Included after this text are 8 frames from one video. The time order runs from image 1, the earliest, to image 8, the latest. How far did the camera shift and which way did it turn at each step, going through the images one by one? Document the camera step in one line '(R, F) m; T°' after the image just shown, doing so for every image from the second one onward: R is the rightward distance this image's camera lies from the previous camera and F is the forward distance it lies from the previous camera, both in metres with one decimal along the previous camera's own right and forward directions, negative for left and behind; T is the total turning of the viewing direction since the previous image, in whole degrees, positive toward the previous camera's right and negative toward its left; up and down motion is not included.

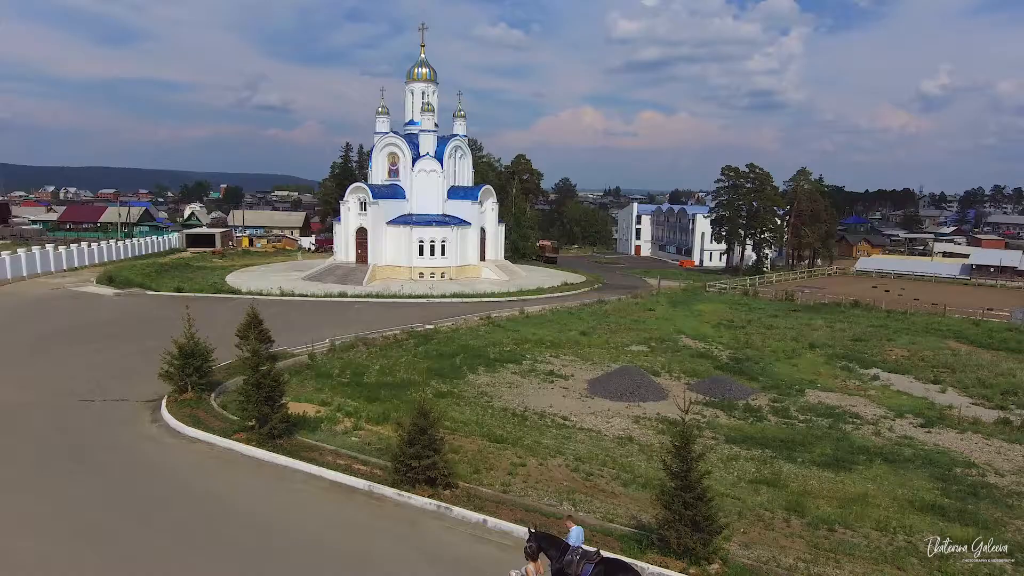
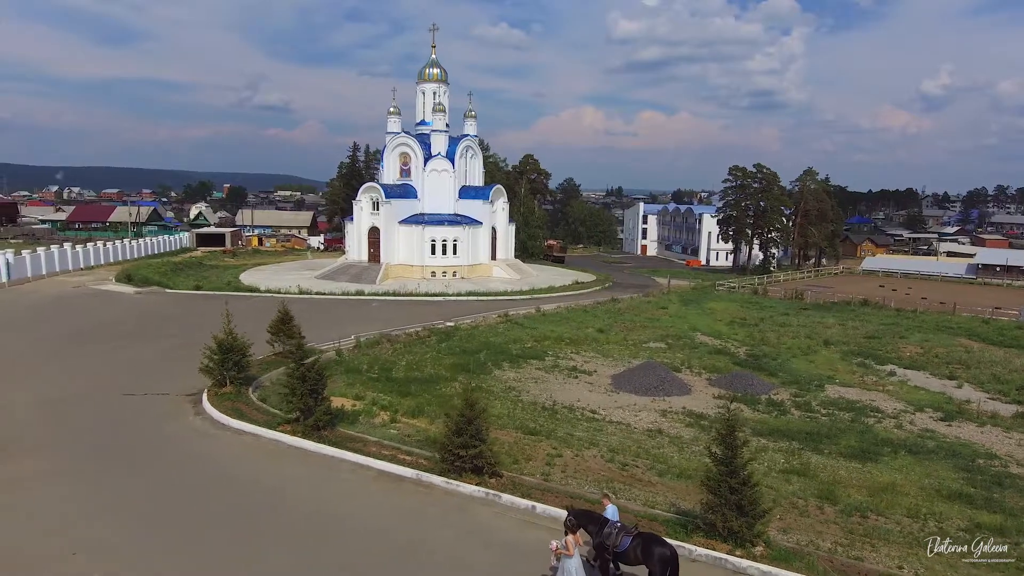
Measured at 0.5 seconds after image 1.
(-0.5, -0.3) m; 0°
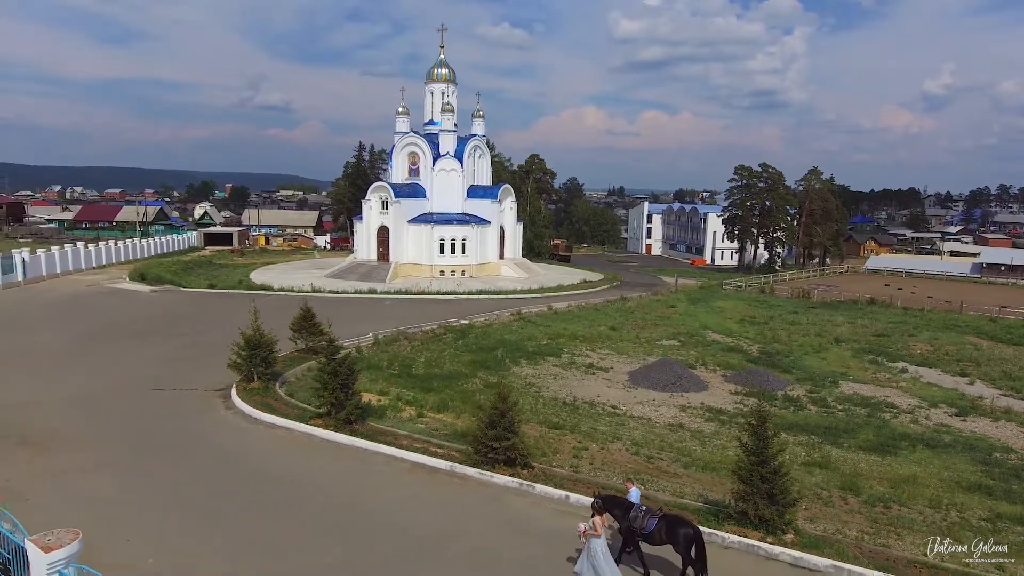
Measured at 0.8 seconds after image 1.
(-0.4, -0.2) m; 0°
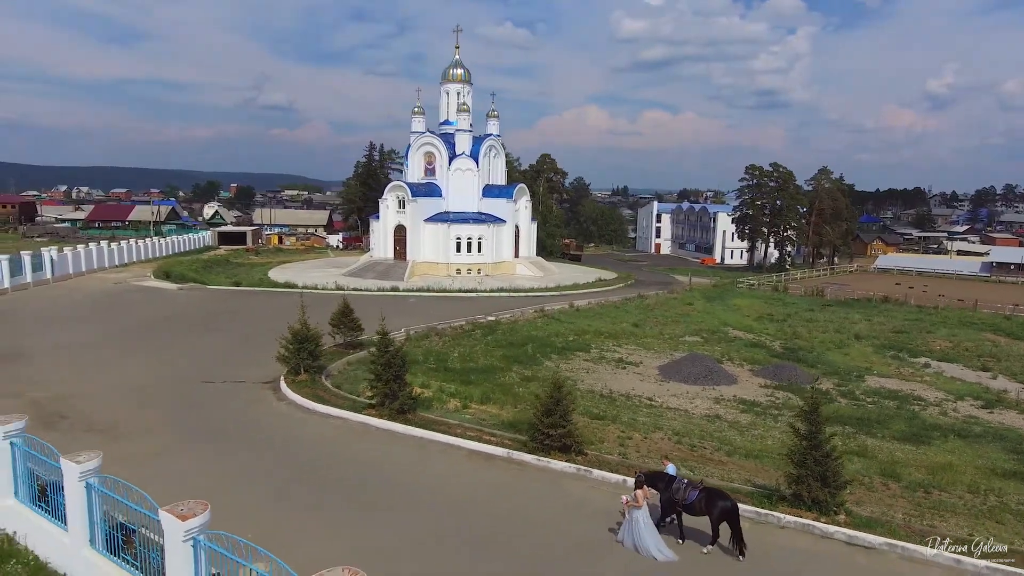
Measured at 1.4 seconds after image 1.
(-0.6, -0.4) m; 0°
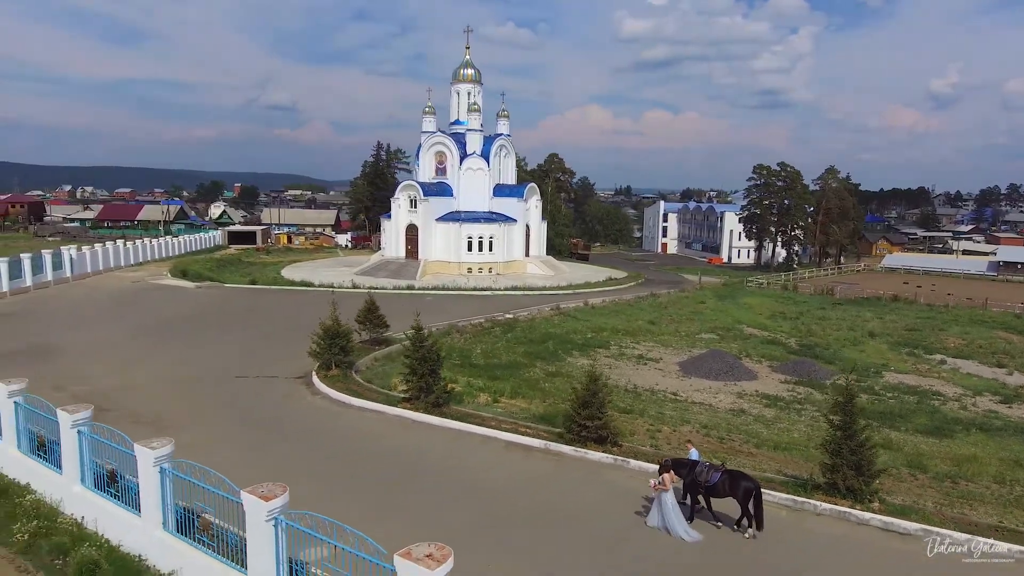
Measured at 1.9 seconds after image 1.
(-0.4, -0.2) m; 0°
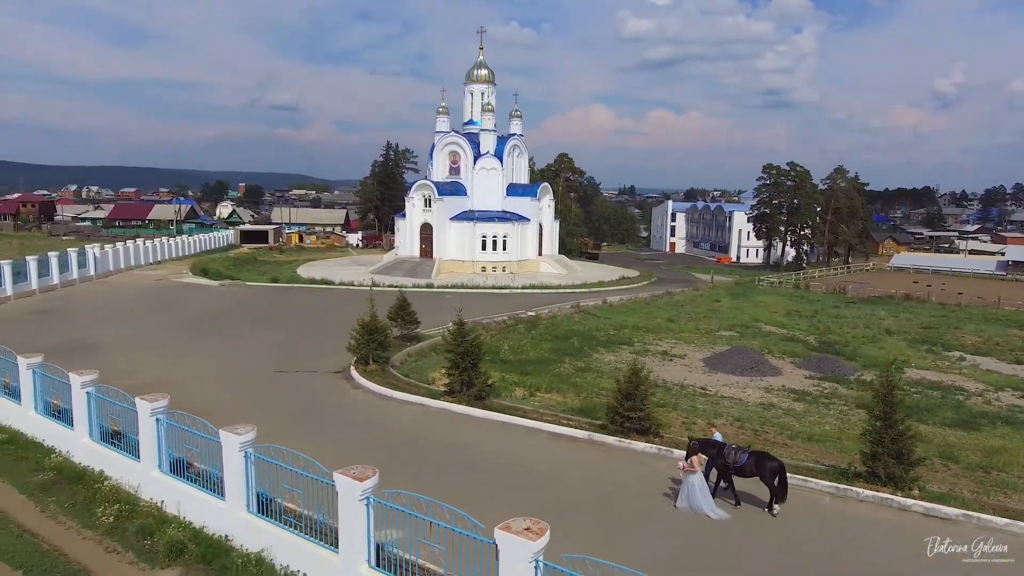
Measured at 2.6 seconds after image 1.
(-0.5, -0.3) m; 0°
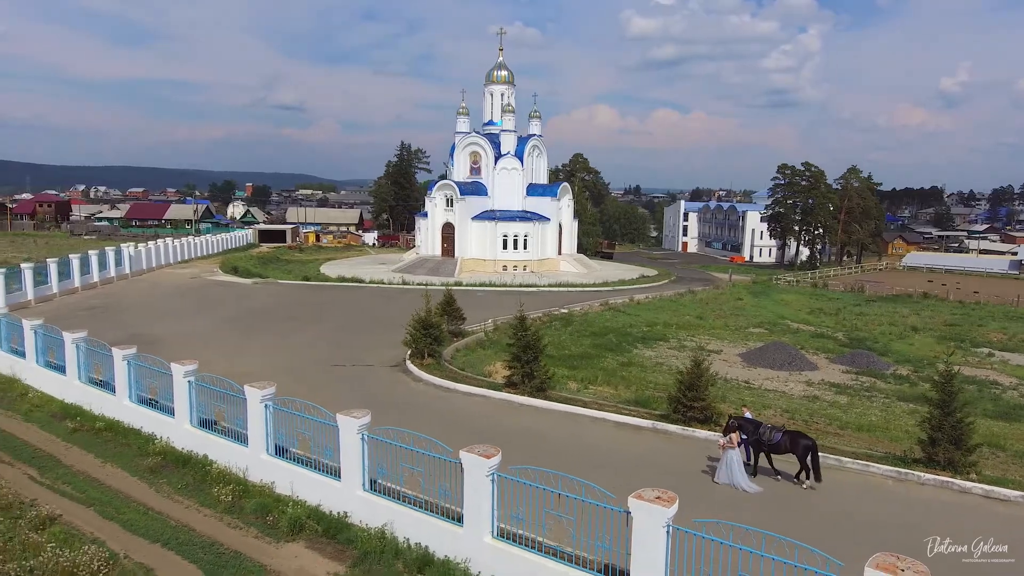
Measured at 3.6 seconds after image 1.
(-0.9, -0.5) m; 0°
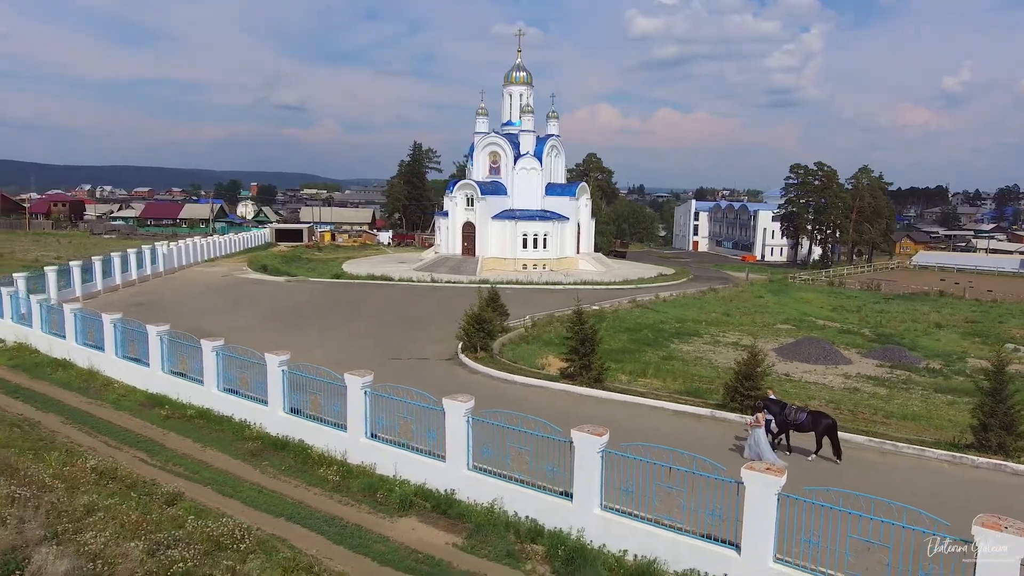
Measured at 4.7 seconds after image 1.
(-0.9, -0.5) m; 0°
